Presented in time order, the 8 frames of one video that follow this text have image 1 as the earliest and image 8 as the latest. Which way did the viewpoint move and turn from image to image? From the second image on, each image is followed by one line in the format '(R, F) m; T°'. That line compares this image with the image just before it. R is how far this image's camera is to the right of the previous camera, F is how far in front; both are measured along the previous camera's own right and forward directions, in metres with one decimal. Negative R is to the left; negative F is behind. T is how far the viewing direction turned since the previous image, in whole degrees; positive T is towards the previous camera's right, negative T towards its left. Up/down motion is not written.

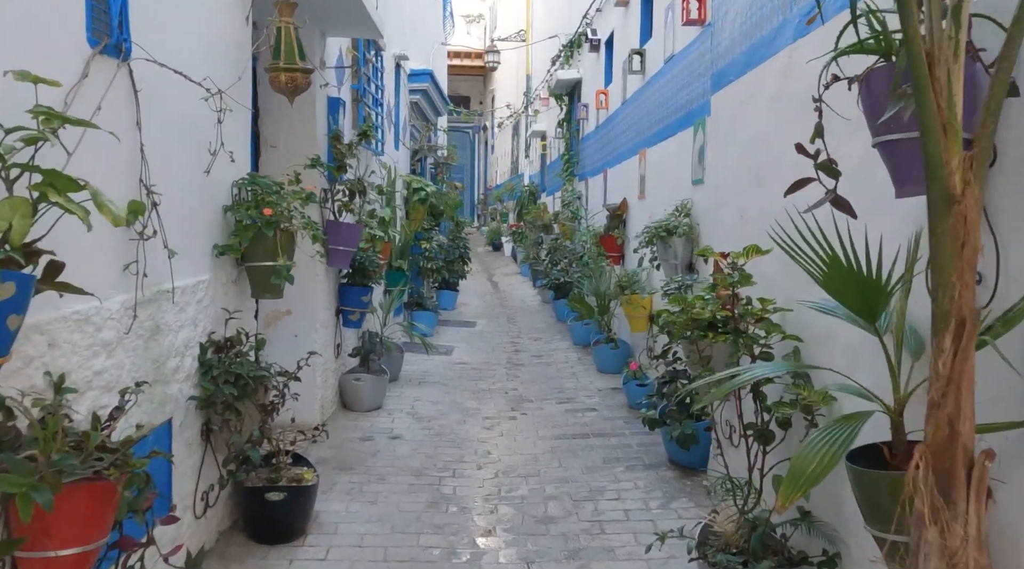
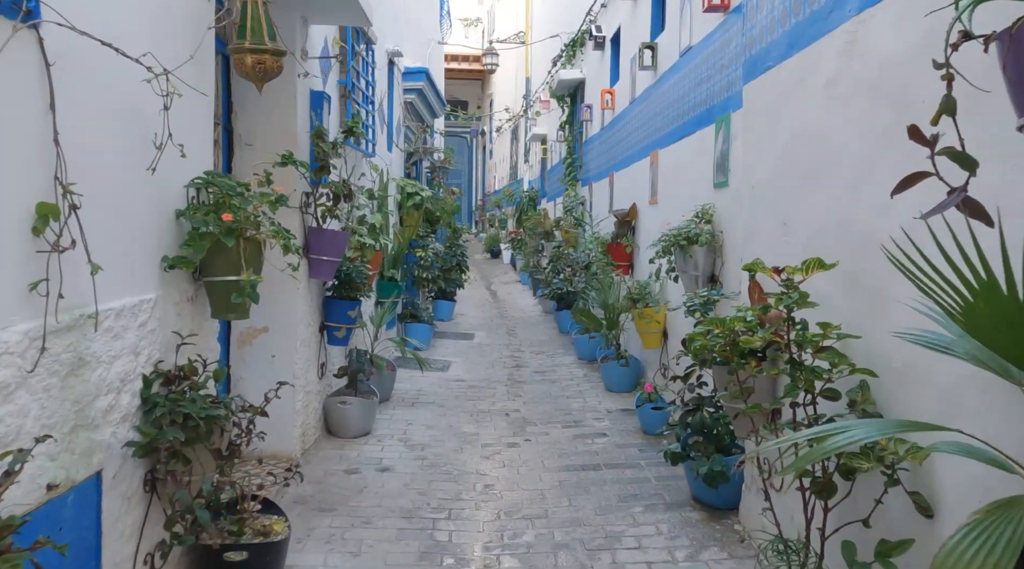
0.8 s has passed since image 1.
(0.0, +0.5) m; 0°
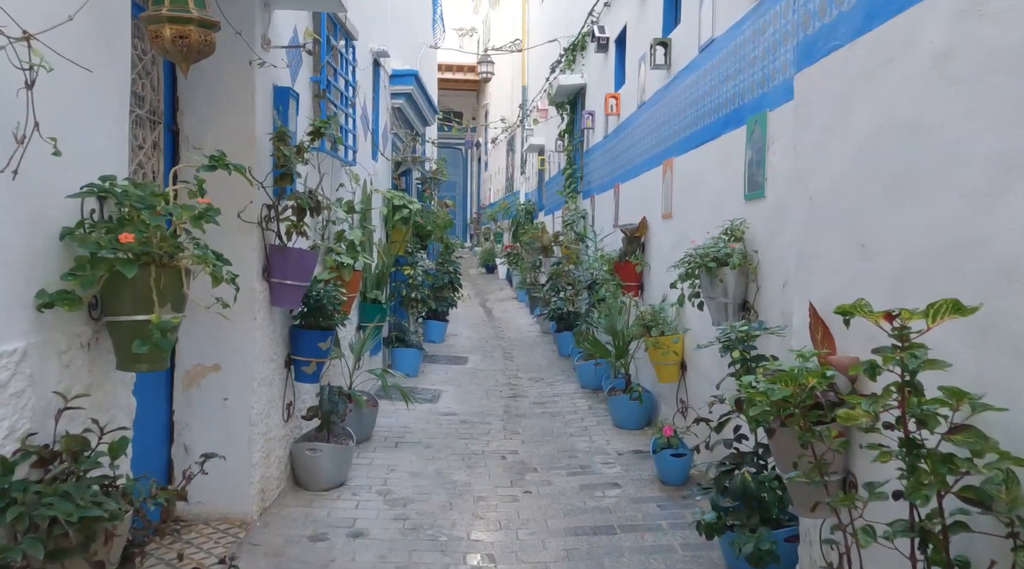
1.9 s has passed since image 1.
(0.0, +0.7) m; 0°
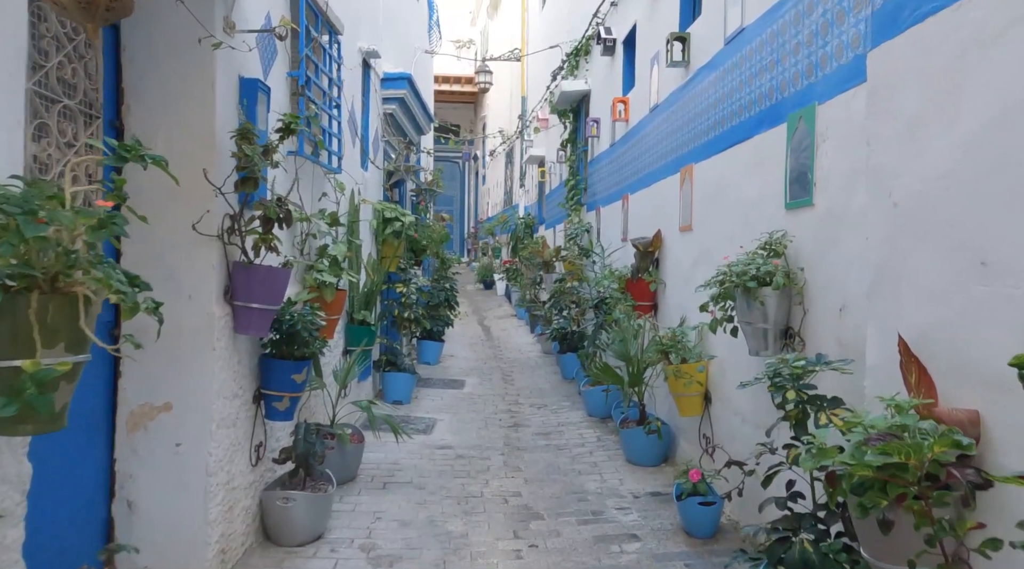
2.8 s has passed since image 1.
(0.0, +0.6) m; 0°
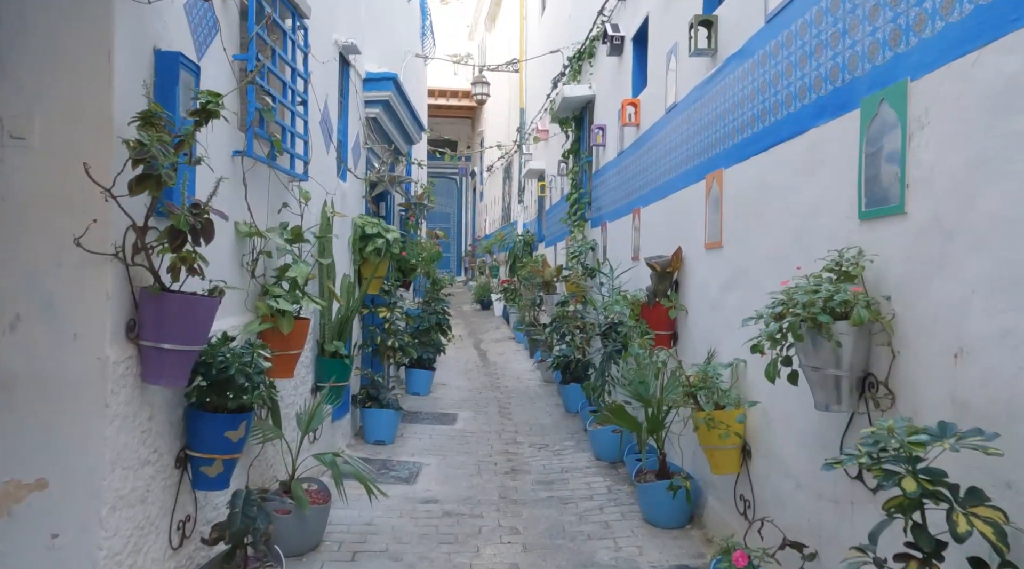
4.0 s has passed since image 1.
(0.0, +0.8) m; 0°
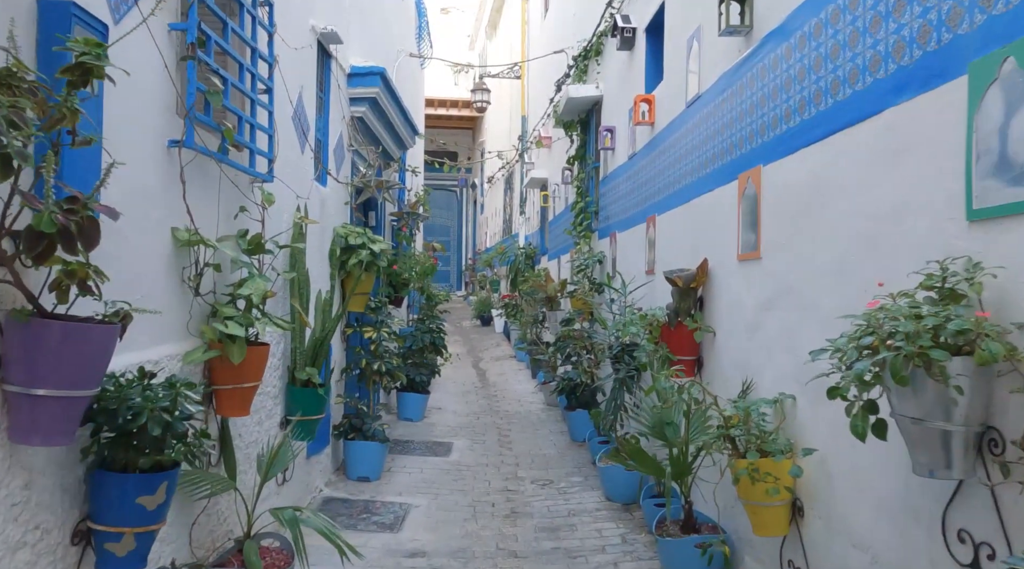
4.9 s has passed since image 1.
(0.0, +0.7) m; 0°
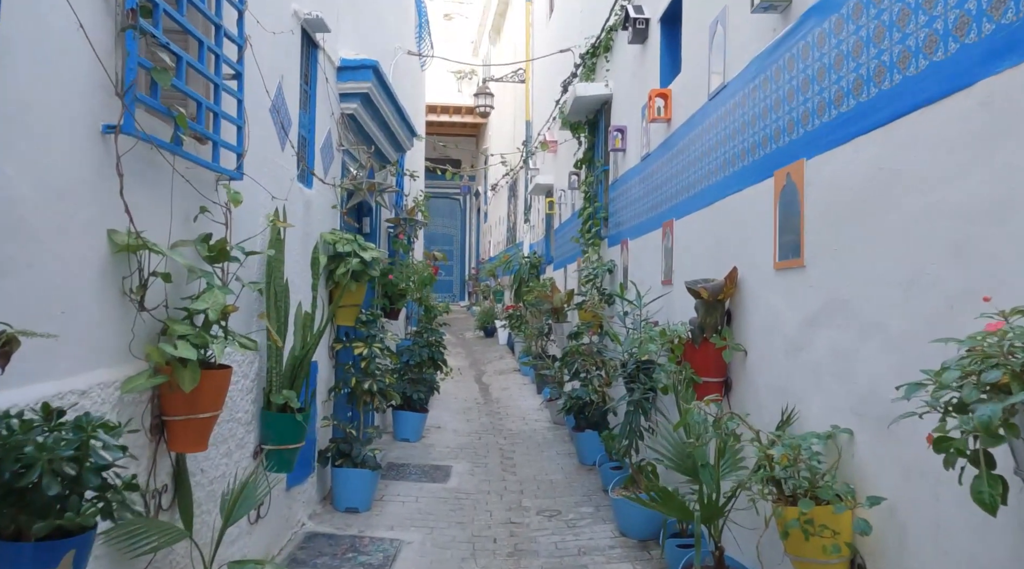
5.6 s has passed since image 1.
(0.0, +0.5) m; 0°
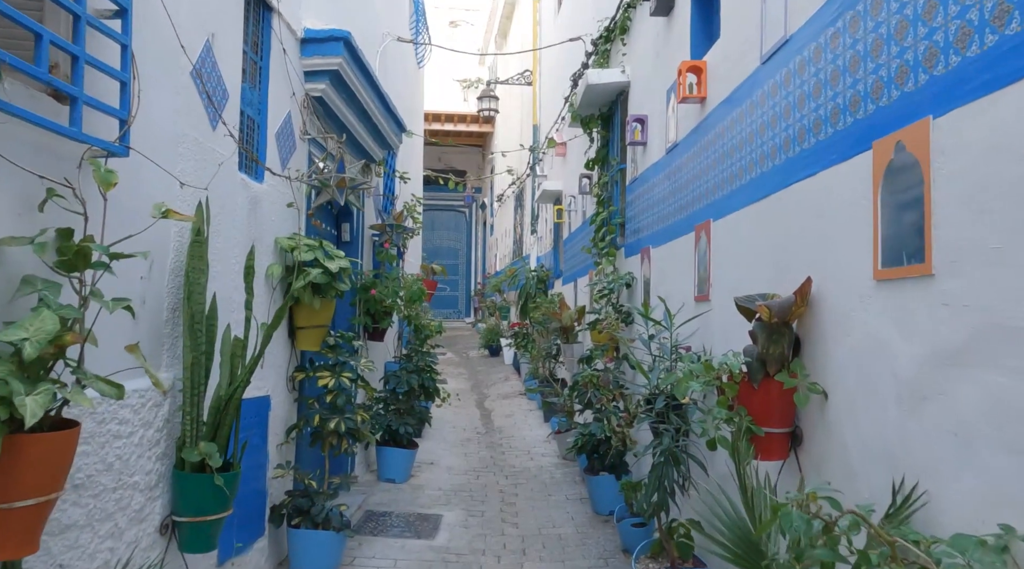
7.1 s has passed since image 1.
(+0.1, +1.0) m; -1°
